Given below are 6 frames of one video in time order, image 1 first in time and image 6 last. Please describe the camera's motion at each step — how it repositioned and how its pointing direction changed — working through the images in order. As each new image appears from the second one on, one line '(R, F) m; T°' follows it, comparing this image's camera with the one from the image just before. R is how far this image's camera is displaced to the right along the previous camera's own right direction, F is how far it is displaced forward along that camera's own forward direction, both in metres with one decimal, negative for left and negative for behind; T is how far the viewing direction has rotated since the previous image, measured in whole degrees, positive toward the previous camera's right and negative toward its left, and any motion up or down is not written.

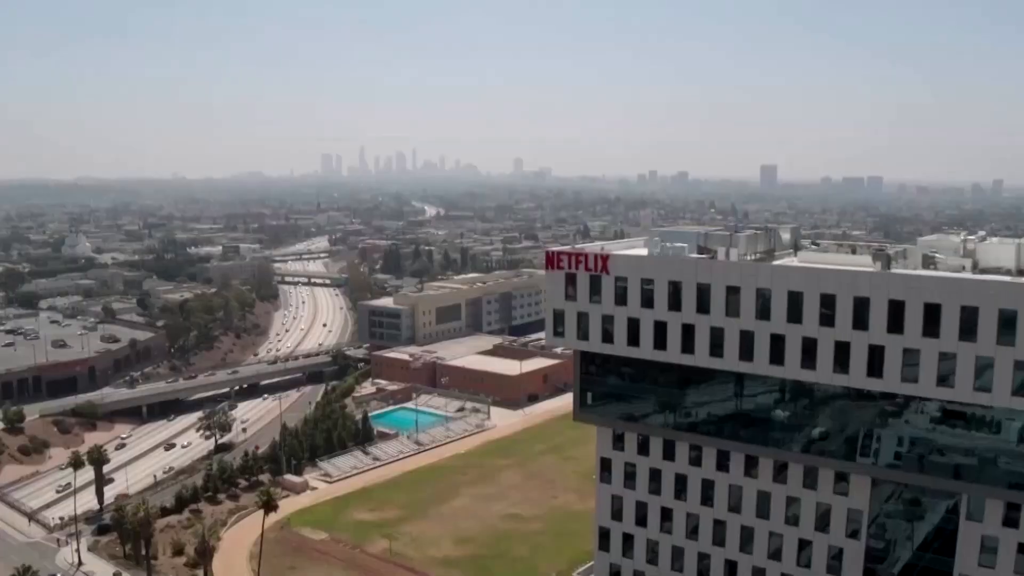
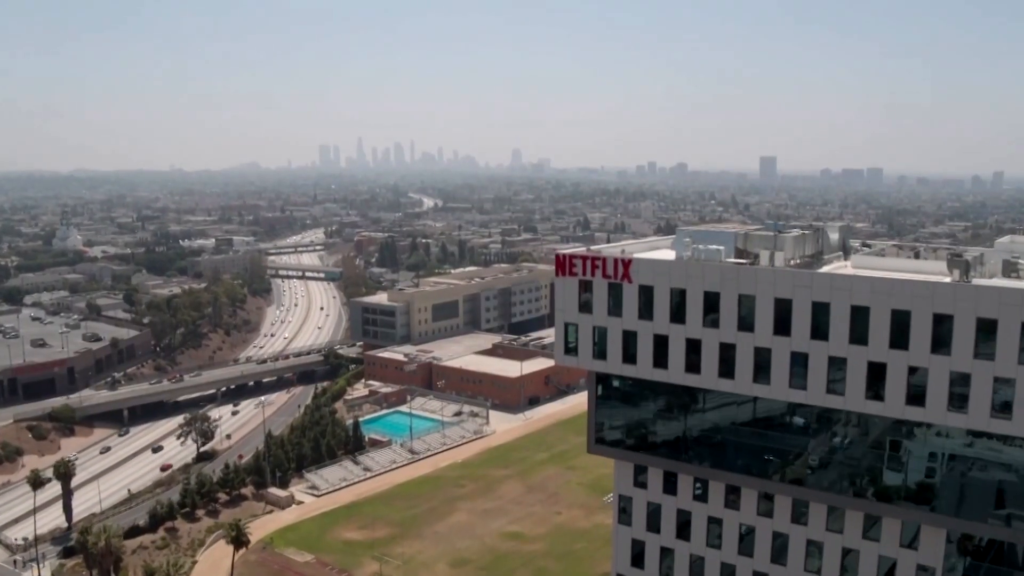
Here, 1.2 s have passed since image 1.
(-0.1, +2.9) m; 0°
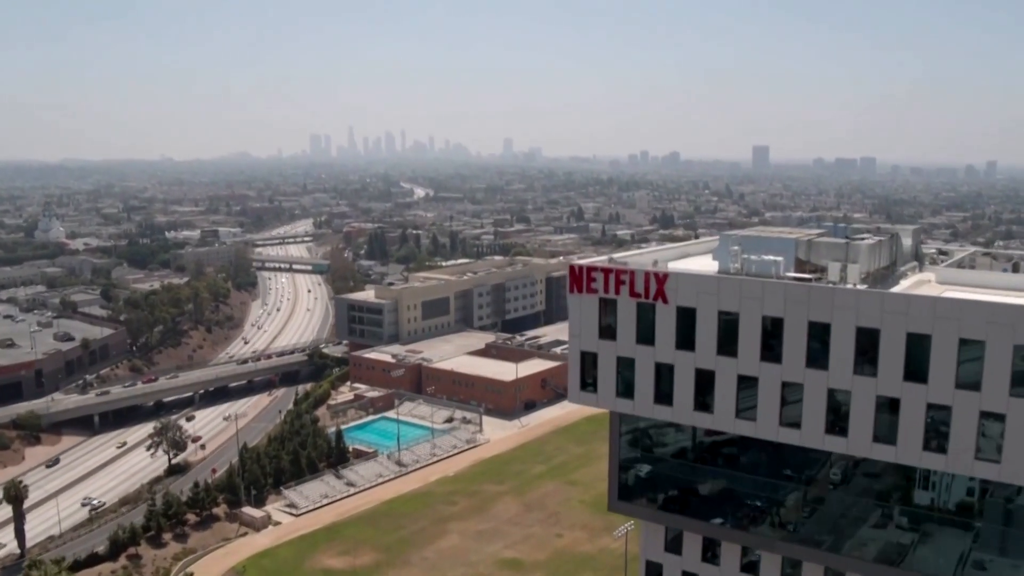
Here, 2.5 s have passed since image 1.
(-0.2, +3.2) m; +1°
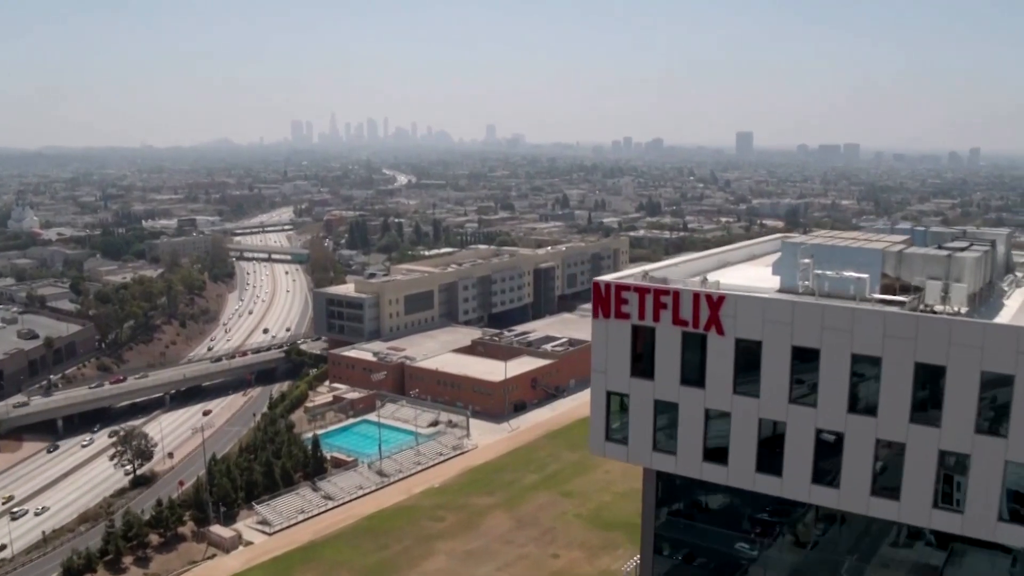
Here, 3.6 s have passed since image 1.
(-0.3, +2.7) m; +1°
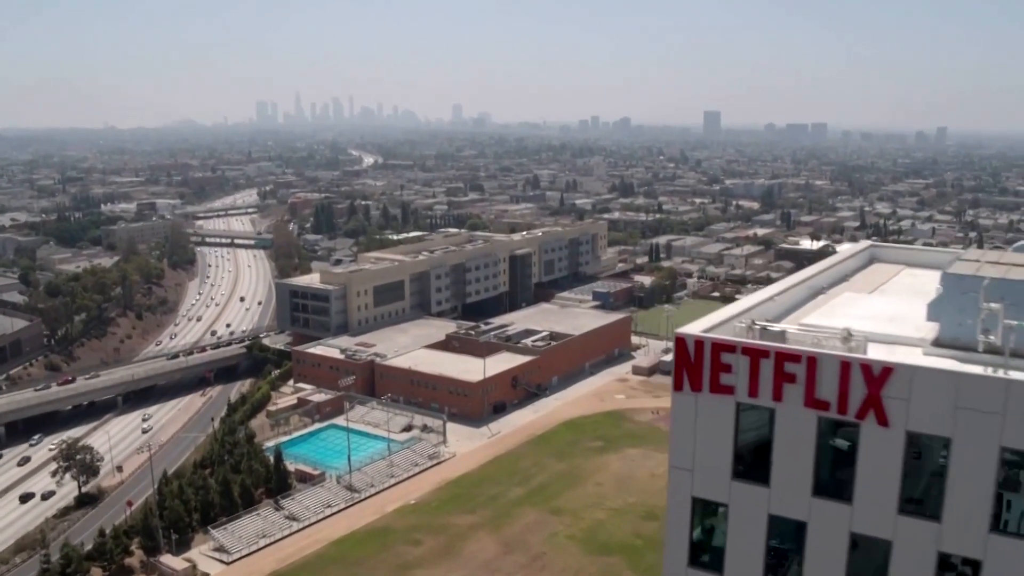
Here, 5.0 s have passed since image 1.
(-0.5, +3.2) m; +2°
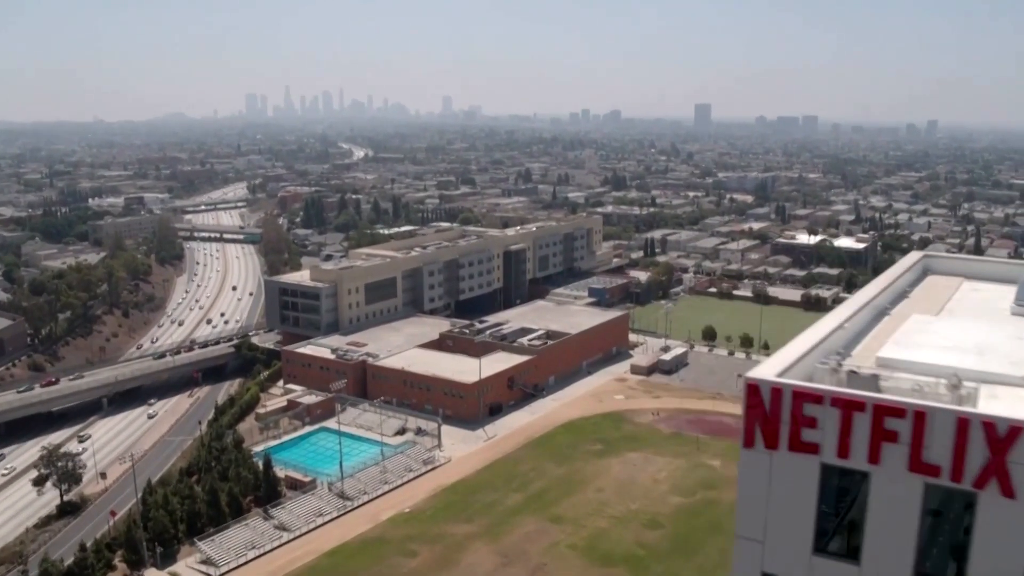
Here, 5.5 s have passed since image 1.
(-0.3, +1.2) m; +1°
